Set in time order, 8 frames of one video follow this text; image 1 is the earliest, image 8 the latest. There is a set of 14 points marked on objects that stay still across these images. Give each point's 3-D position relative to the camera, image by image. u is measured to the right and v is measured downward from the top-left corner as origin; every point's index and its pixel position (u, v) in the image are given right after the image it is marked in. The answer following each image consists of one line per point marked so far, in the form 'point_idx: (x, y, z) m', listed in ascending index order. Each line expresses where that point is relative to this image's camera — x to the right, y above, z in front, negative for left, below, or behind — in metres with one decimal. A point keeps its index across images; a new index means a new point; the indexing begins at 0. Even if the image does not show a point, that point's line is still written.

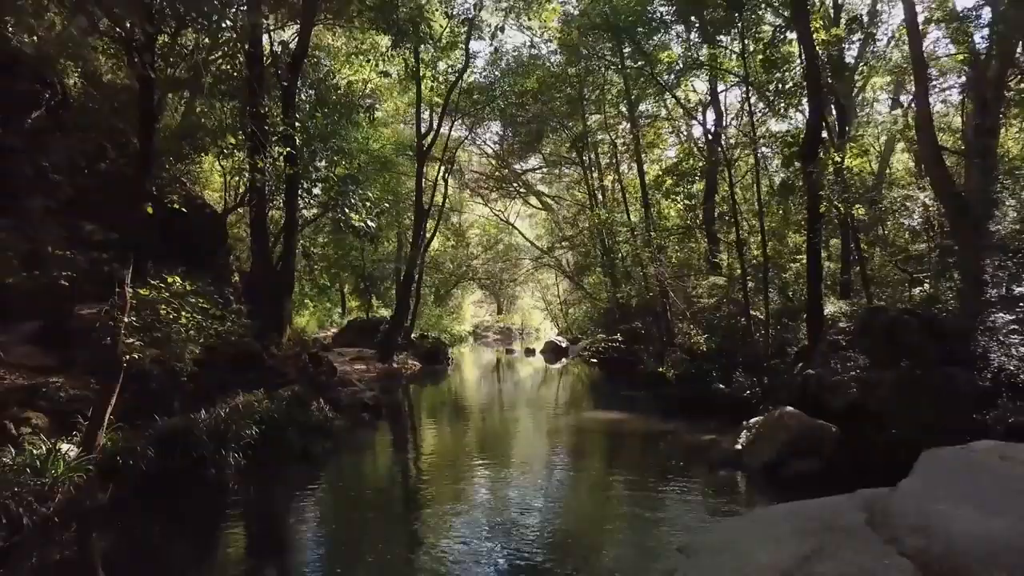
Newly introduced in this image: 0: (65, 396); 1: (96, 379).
0: (-5.3, -1.3, +8.2) m
1: (-5.2, -1.1, +8.7) m
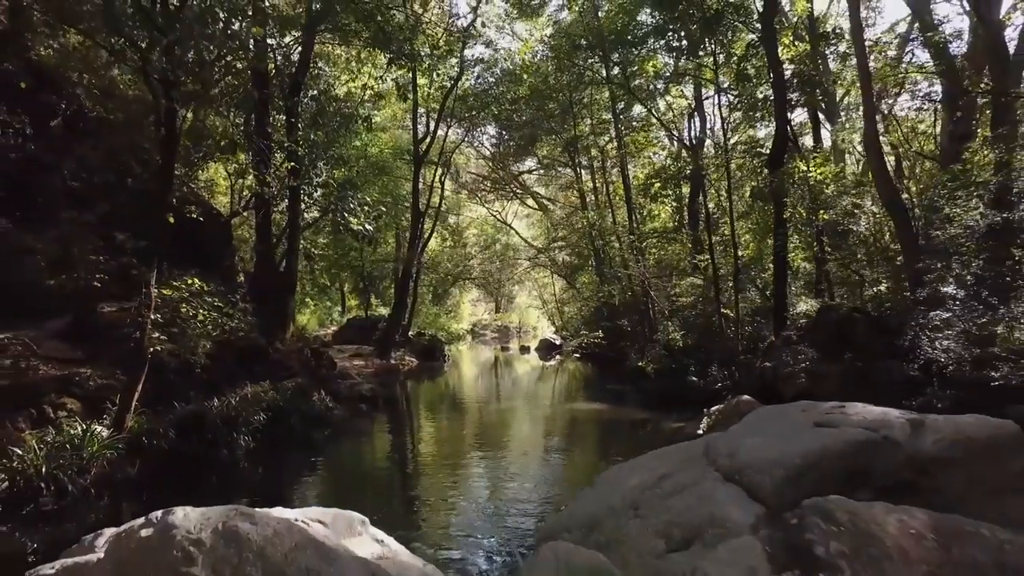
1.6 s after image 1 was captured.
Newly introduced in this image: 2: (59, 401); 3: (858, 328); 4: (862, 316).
0: (-5.5, -1.3, +9.2) m
1: (-5.5, -1.1, +9.6) m
2: (-5.5, -1.4, +8.4) m
3: (+5.4, -0.7, +10.8) m
4: (+5.5, -0.4, +10.9) m
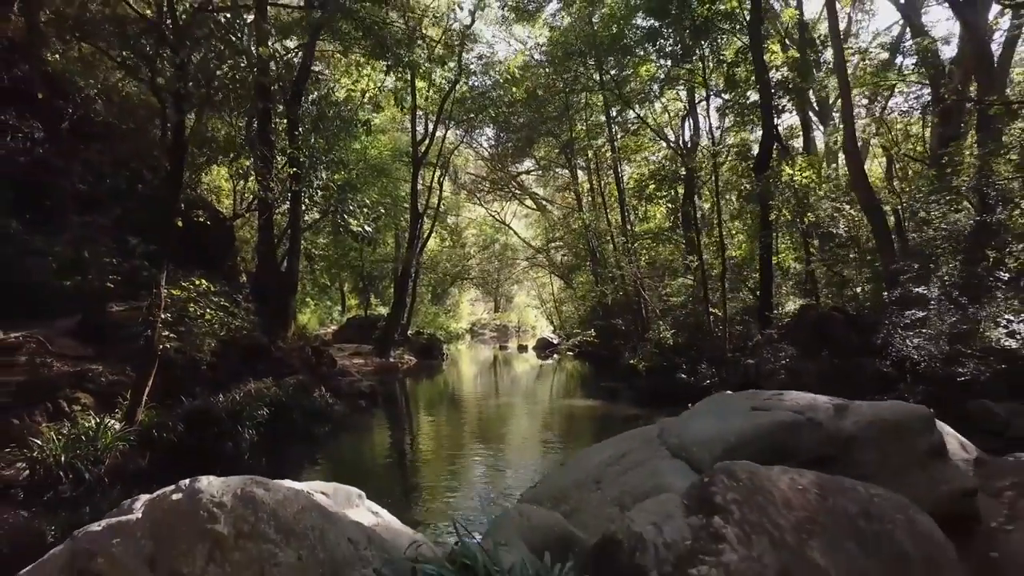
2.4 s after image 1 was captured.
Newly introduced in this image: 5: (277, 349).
0: (-5.7, -1.3, +9.6) m
1: (-5.6, -1.1, +10.1) m
2: (-5.6, -1.4, +8.9) m
3: (+5.3, -0.7, +11.3) m
4: (+5.4, -0.4, +11.3) m
5: (-4.8, -1.2, +14.0) m
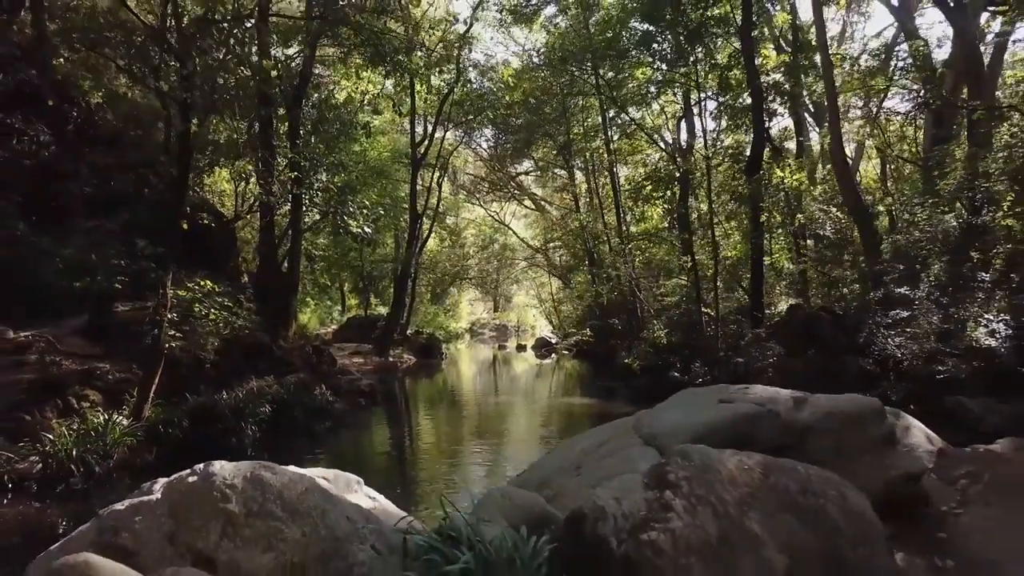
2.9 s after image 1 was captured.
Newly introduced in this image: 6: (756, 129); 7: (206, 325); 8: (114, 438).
0: (-5.7, -1.3, +9.9) m
1: (-5.7, -1.2, +10.4) m
2: (-5.7, -1.4, +9.2) m
3: (+5.2, -0.7, +11.6) m
4: (+5.3, -0.5, +11.6) m
5: (-4.9, -1.2, +14.3) m
6: (+5.2, +3.4, +14.8) m
7: (-4.4, -0.5, +9.9) m
8: (-4.8, -1.8, +8.2) m
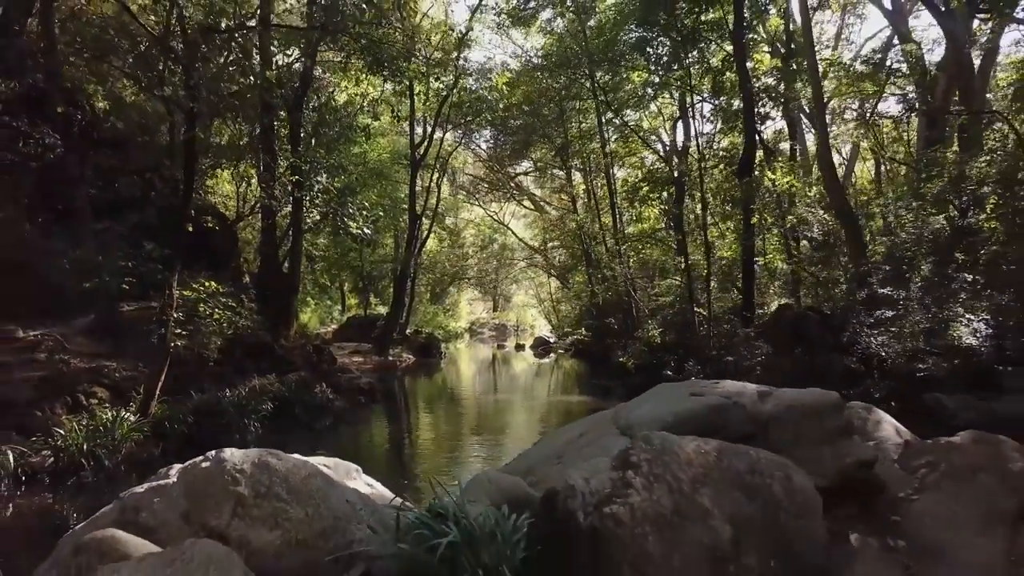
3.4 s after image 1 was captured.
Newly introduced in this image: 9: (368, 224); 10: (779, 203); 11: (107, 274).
0: (-5.8, -1.3, +10.2) m
1: (-5.7, -1.2, +10.7) m
2: (-5.8, -1.4, +9.5) m
3: (+5.1, -0.7, +11.9) m
4: (+5.2, -0.5, +11.9) m
5: (-4.9, -1.2, +14.6) m
6: (+5.1, +3.4, +15.1) m
7: (-4.5, -0.5, +10.2) m
8: (-4.8, -1.8, +8.6) m
9: (-3.4, +1.5, +16.5) m
10: (+5.6, +1.8, +14.5) m
11: (-6.0, +0.2, +10.3) m
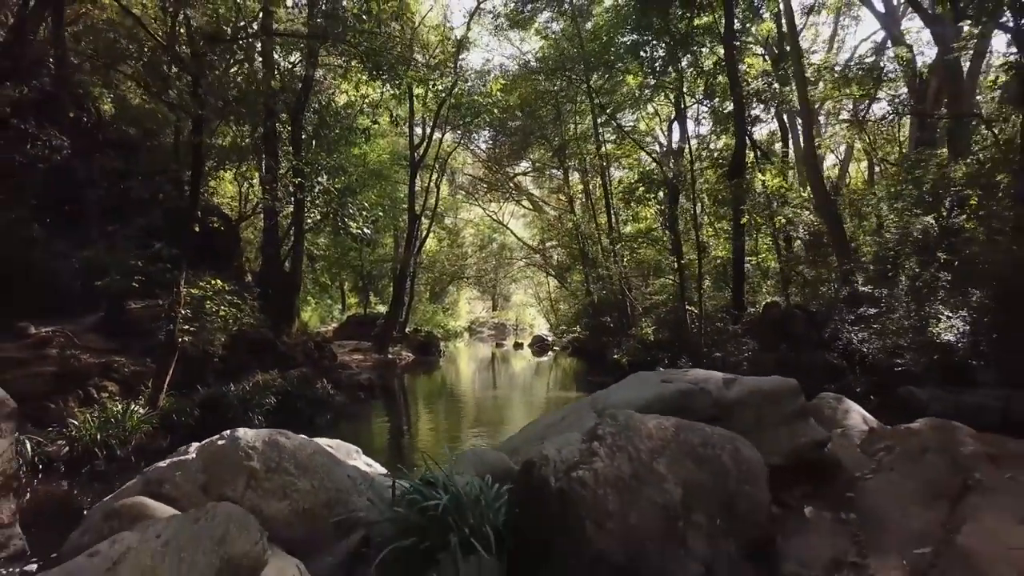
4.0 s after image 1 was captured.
0: (-5.9, -1.3, +10.6) m
1: (-5.8, -1.1, +11.1) m
2: (-5.9, -1.4, +9.9) m
3: (+5.1, -0.6, +12.3) m
4: (+5.2, -0.4, +12.3) m
5: (-5.0, -1.2, +15.0) m
6: (+5.0, +3.4, +15.4) m
7: (-4.6, -0.5, +10.6) m
8: (-4.9, -1.8, +8.9) m
9: (-3.5, +1.6, +16.9) m
10: (+5.5, +1.8, +14.9) m
11: (-6.1, +0.2, +10.7) m
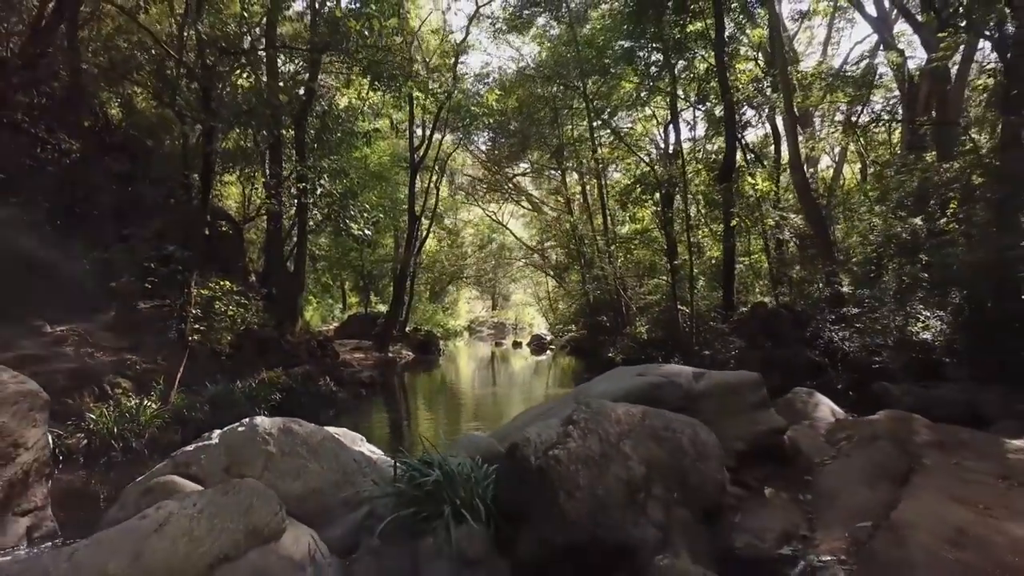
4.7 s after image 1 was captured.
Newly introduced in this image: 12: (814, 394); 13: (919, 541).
0: (-6.0, -1.3, +11.1) m
1: (-5.9, -1.1, +11.5) m
2: (-6.0, -1.4, +10.4) m
3: (+5.0, -0.7, +12.7) m
4: (+5.1, -0.4, +12.8) m
5: (-5.1, -1.2, +15.5) m
6: (+5.0, +3.4, +15.9) m
7: (-4.6, -0.5, +11.1) m
8: (-5.0, -1.8, +9.4) m
9: (-3.6, +1.6, +17.3) m
10: (+5.4, +1.8, +15.3) m
11: (-6.2, +0.2, +11.1) m
12: (+3.0, -1.1, +6.9) m
13: (+2.3, -1.4, +3.9) m
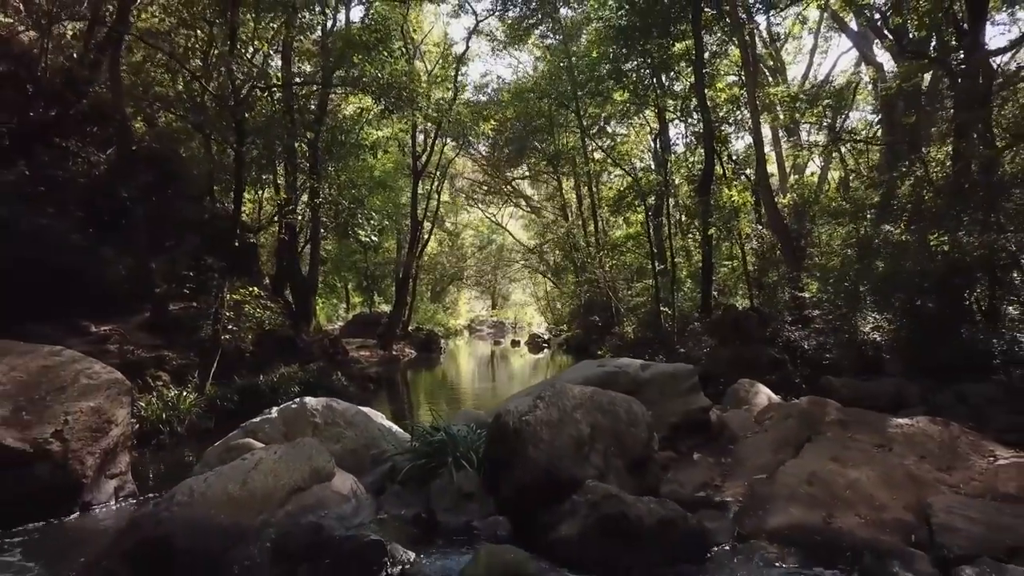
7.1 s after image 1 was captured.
0: (-6.1, -1.3, +12.5) m
1: (-6.0, -1.2, +12.9) m
2: (-6.1, -1.5, +11.7) m
3: (+4.9, -0.7, +14.1) m
4: (+5.0, -0.5, +14.2) m
5: (-5.2, -1.3, +16.9) m
6: (+4.9, +3.3, +17.3) m
7: (-4.7, -0.6, +12.5) m
8: (-5.1, -1.9, +10.8) m
9: (-3.7, +1.5, +18.7) m
10: (+5.3, +1.7, +16.7) m
11: (-6.3, +0.1, +12.5) m
12: (+2.9, -1.2, +8.2) m
13: (+2.1, -1.5, +5.3) m
